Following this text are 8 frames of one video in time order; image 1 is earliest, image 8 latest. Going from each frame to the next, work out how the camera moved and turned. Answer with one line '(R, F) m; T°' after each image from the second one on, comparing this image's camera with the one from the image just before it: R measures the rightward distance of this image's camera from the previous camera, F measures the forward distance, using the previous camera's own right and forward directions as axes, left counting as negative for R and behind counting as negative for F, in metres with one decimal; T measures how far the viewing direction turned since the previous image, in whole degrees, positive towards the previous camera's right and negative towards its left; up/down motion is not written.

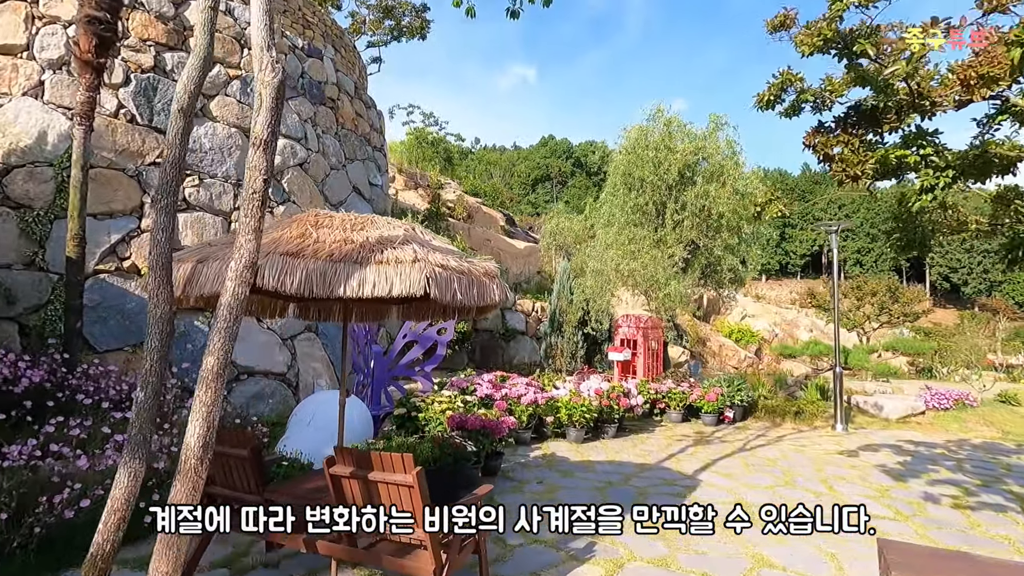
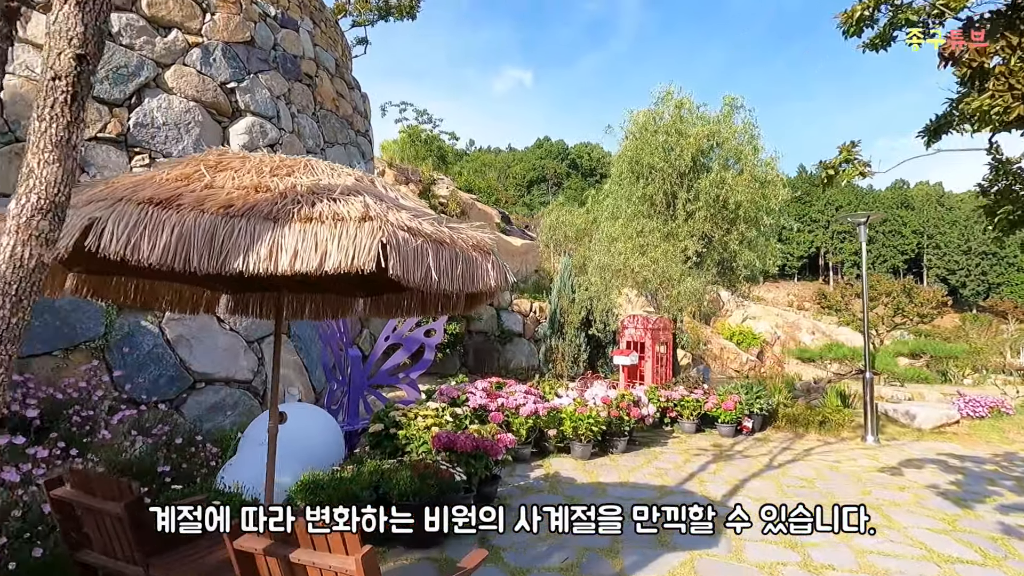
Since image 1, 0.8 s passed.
(0.0, +0.8) m; +1°
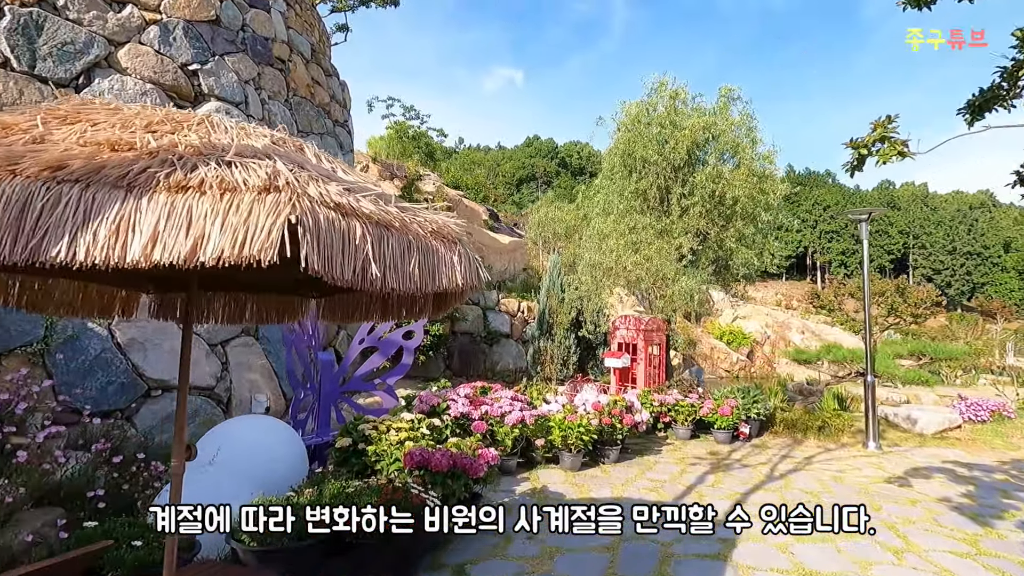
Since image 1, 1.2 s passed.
(0.0, +0.4) m; +1°
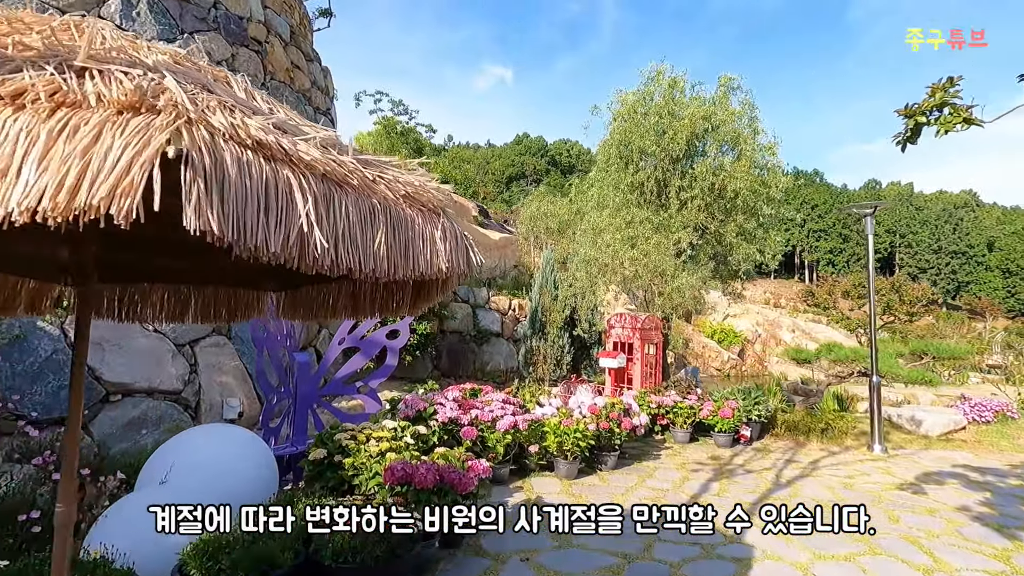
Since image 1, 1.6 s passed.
(0.0, +0.4) m; +1°
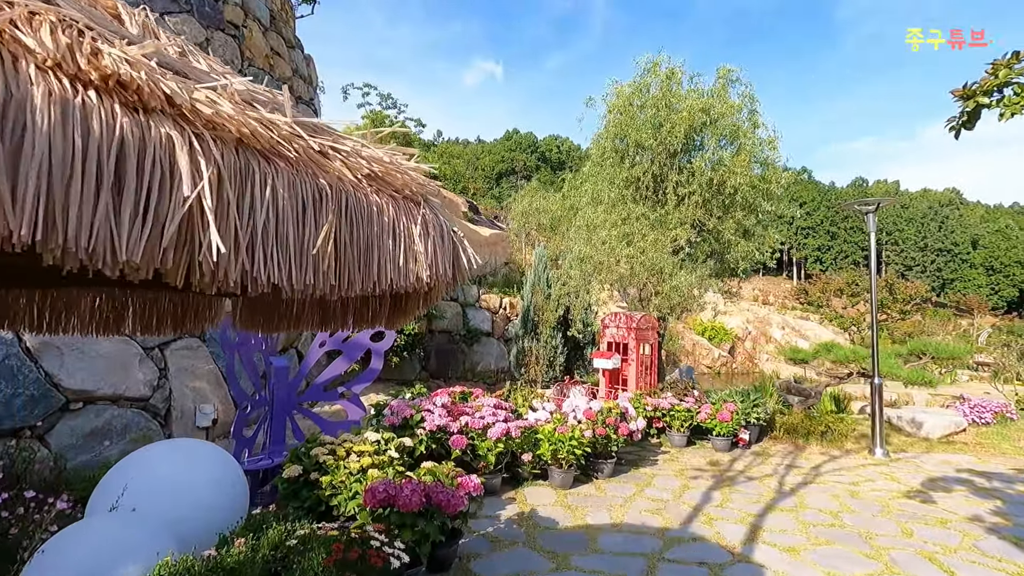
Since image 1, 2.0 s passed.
(0.0, +0.3) m; +1°
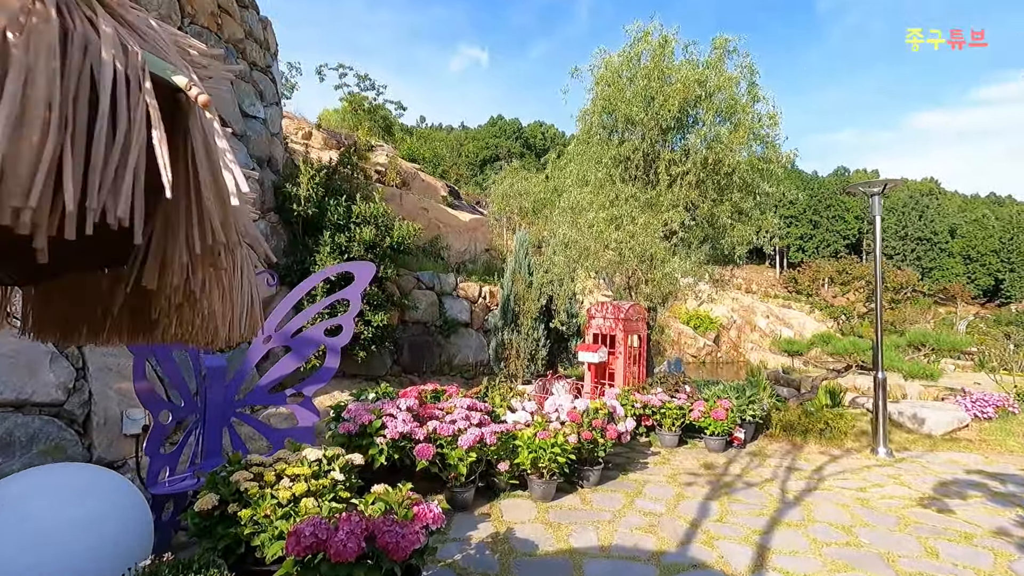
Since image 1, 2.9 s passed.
(+0.1, +0.6) m; +2°
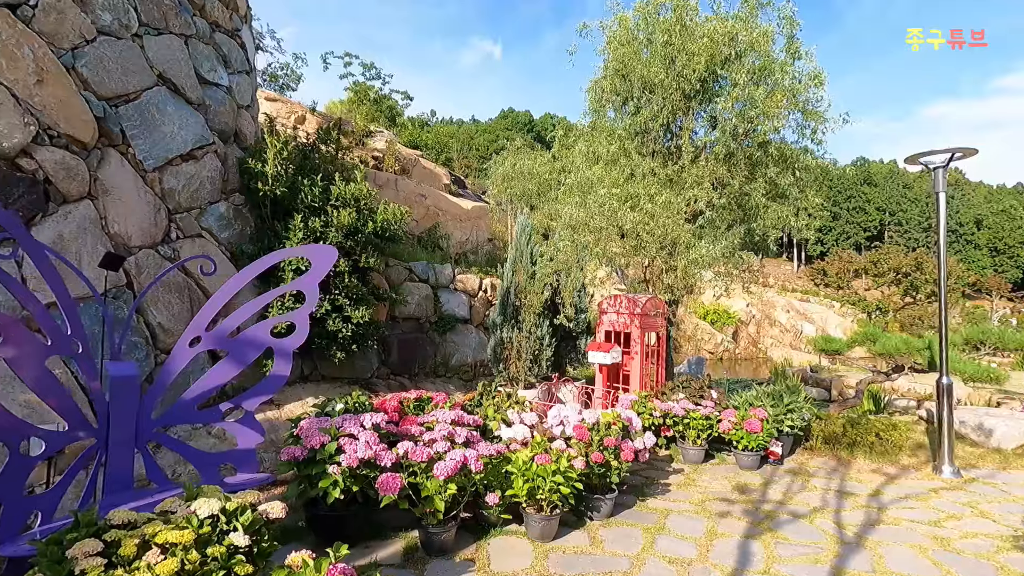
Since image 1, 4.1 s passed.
(+0.1, +0.9) m; -1°
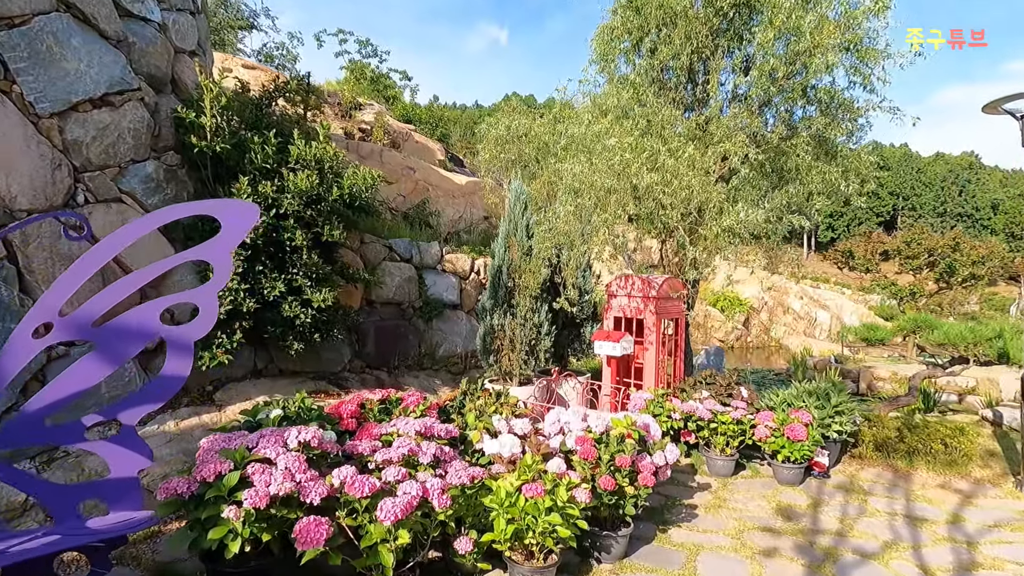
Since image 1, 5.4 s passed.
(+0.1, +1.0) m; -1°
